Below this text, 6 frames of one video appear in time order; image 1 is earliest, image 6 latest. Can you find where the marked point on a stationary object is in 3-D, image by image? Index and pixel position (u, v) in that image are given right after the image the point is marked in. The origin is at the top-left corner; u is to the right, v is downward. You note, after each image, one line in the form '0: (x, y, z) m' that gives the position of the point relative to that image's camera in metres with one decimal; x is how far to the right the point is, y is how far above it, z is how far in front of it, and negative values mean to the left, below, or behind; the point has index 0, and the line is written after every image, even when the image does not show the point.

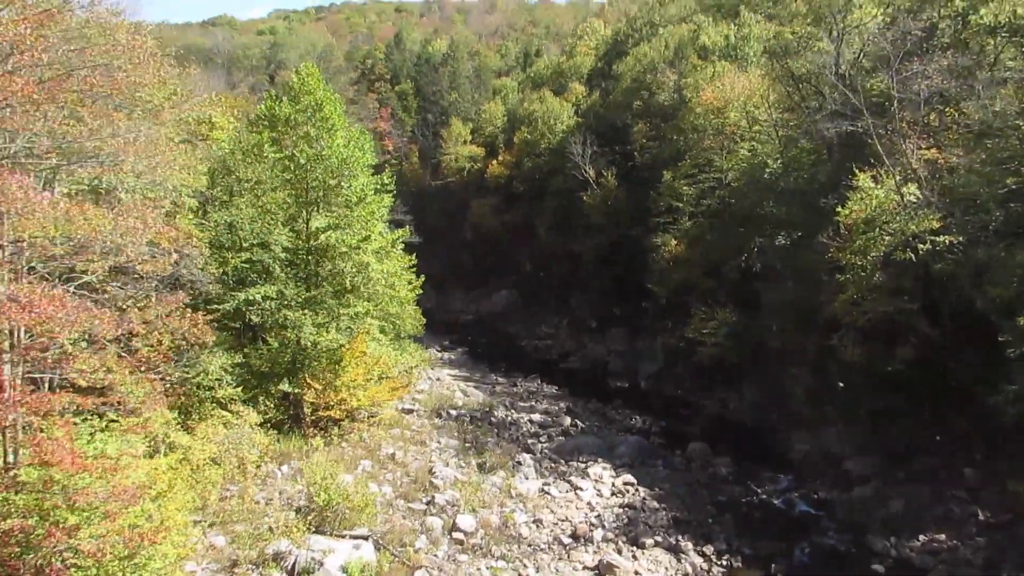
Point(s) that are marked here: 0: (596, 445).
0: (+2.1, -3.8, +19.9) m
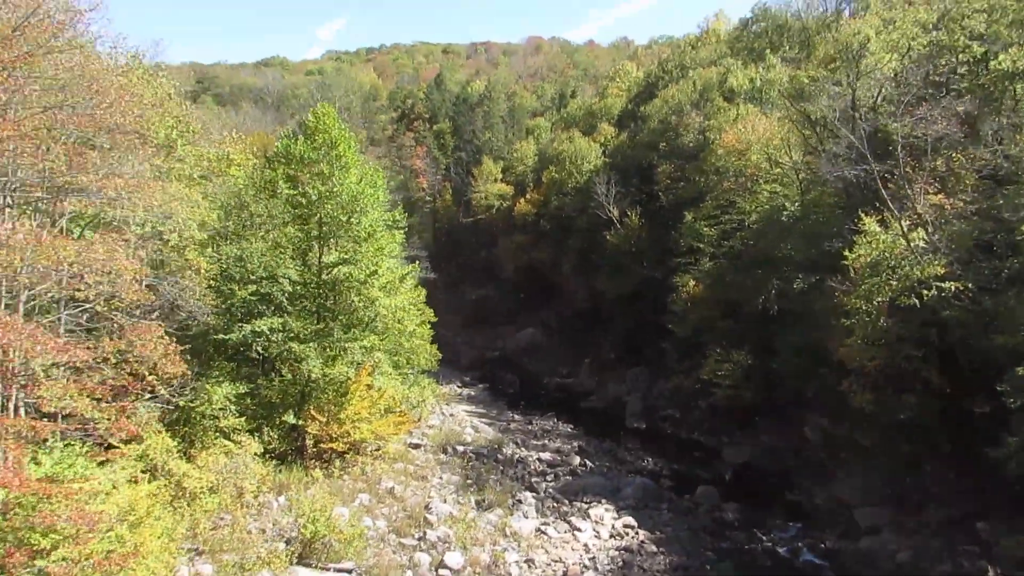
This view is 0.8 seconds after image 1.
0: (+2.2, -4.7, +19.7) m
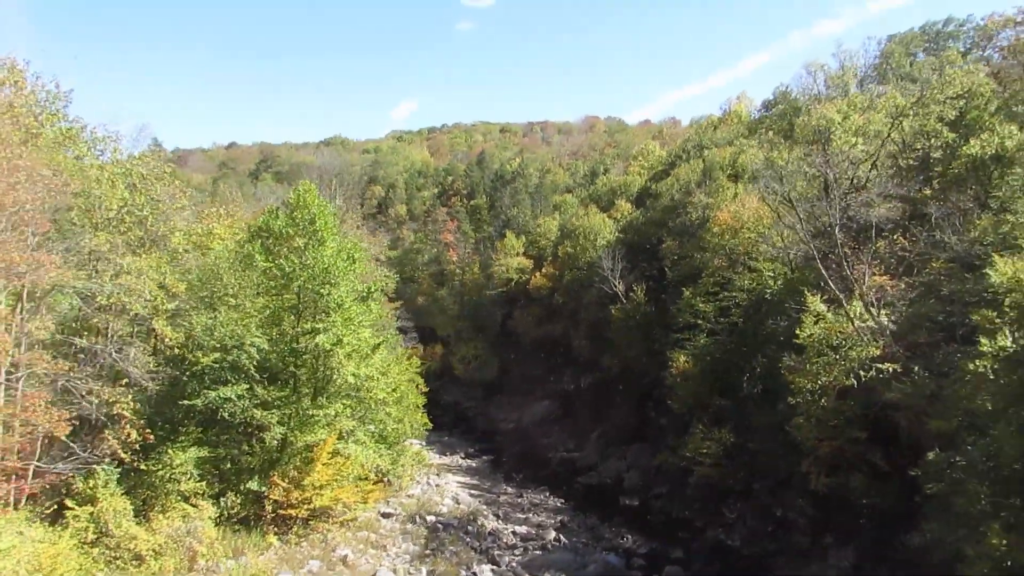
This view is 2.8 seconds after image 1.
0: (+1.4, -6.5, +19.6) m
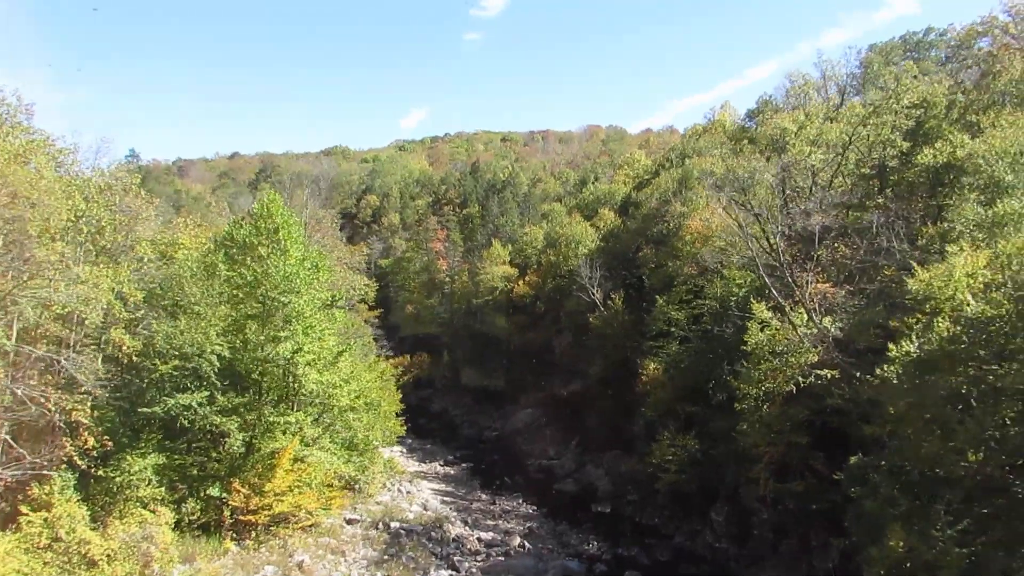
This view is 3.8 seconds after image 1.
0: (+0.4, -6.7, +19.8) m
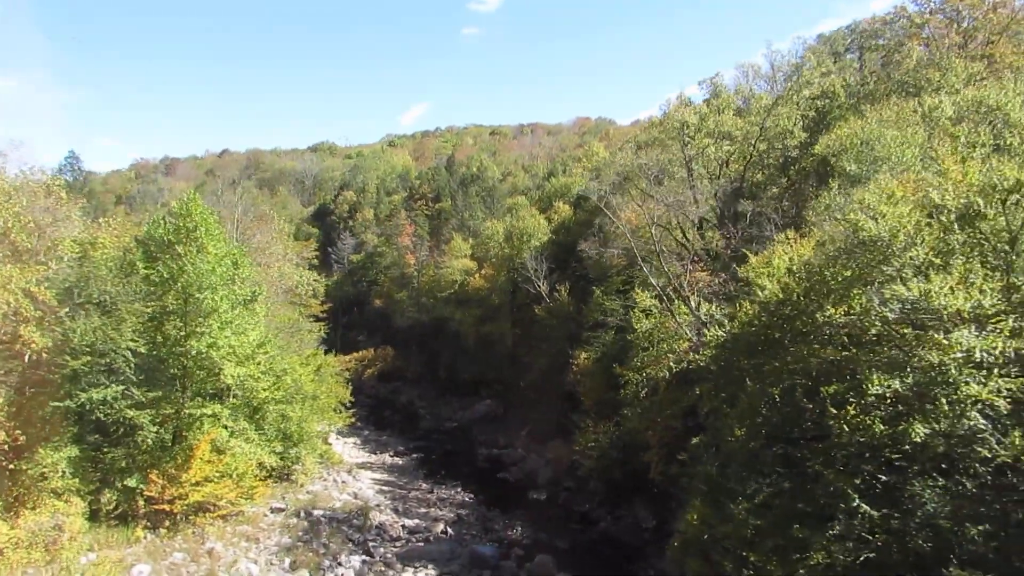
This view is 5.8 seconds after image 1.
0: (-1.6, -6.5, +20.3) m
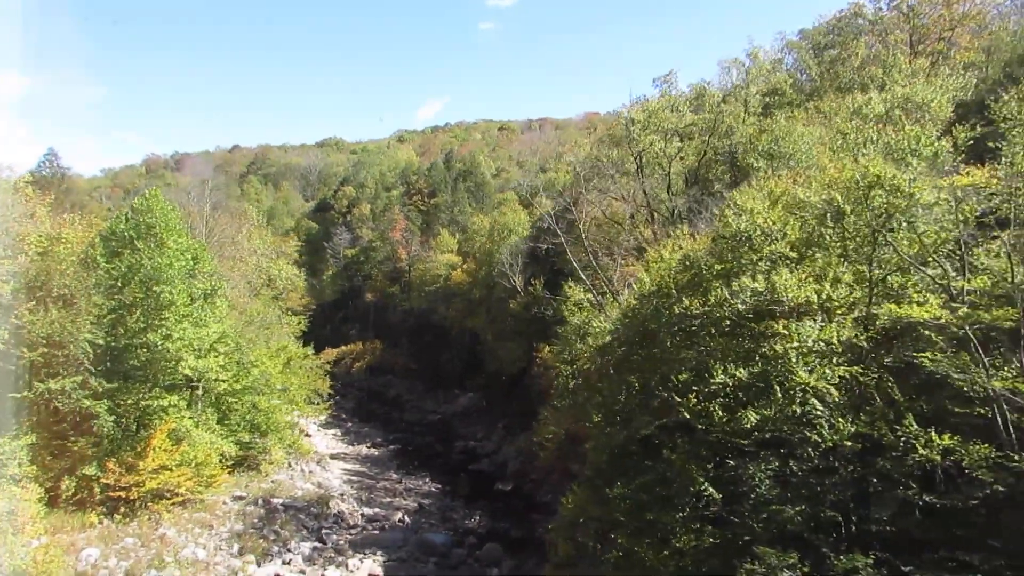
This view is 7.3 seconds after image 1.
0: (-2.9, -6.3, +20.8) m
